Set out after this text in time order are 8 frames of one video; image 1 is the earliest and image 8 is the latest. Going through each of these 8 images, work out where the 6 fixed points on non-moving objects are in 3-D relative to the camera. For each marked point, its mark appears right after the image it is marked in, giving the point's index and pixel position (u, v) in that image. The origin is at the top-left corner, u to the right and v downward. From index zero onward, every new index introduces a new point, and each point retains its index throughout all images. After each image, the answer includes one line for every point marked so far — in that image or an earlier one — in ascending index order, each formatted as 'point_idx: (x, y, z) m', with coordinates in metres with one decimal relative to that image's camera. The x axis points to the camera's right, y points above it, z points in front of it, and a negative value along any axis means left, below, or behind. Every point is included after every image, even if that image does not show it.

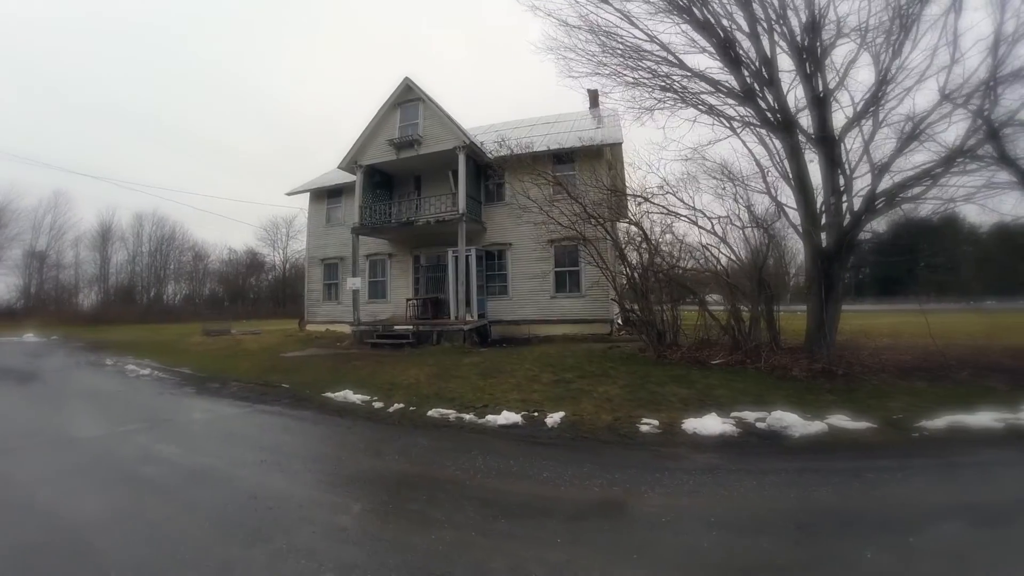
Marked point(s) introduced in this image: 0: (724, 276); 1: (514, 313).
0: (+4.3, +0.3, +10.5) m
1: (+0.1, -0.7, +14.6) m
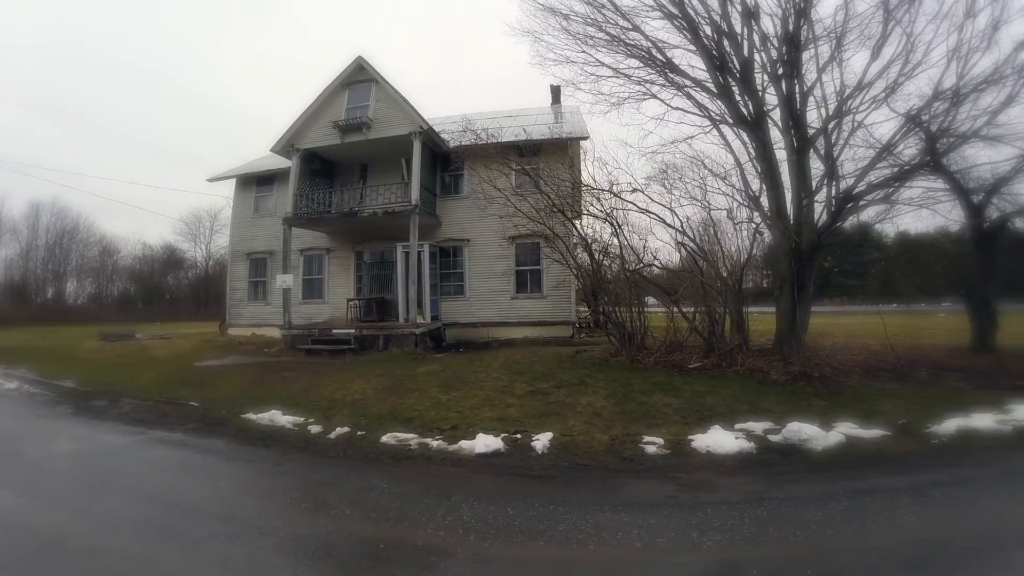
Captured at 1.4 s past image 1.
0: (+3.6, +0.3, +9.8) m
1: (-1.1, -0.7, +13.4) m
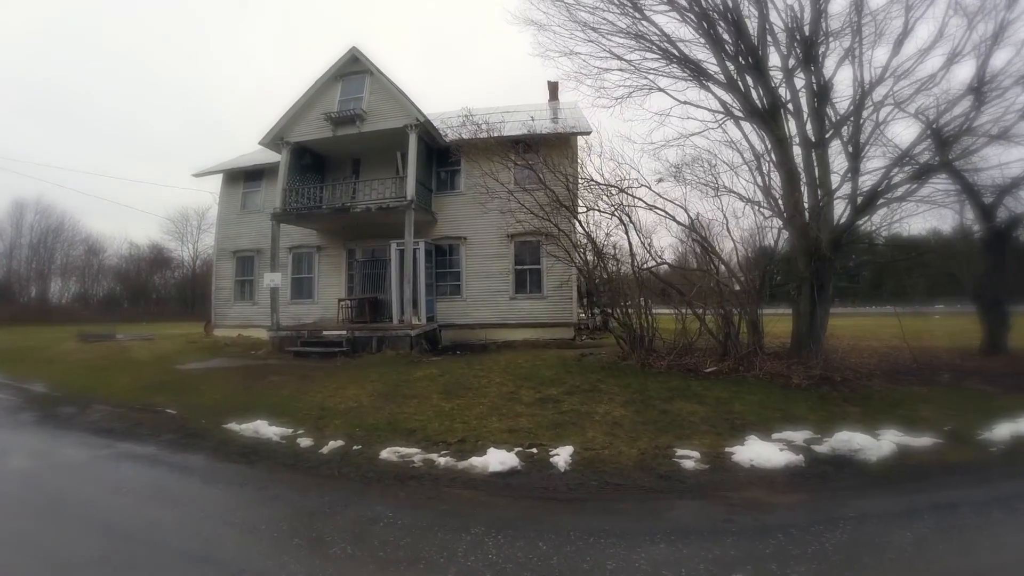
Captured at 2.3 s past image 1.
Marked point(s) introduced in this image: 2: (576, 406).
0: (+3.6, +0.3, +9.3) m
1: (-1.1, -0.7, +12.8) m
2: (+0.8, -1.4, +6.1) m
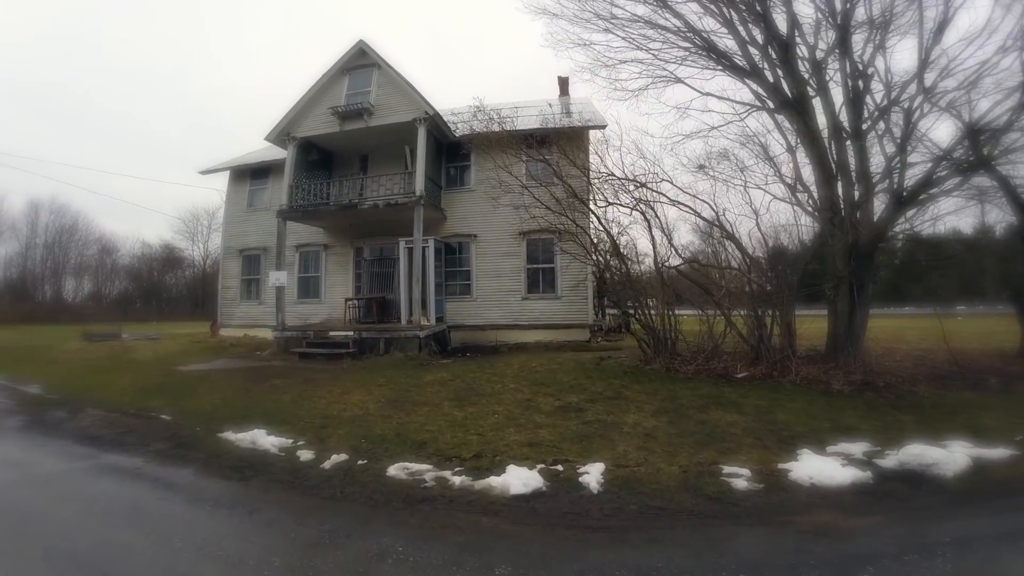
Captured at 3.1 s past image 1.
0: (+3.9, +0.3, +8.8) m
1: (-0.8, -0.7, +12.3) m
2: (+1.0, -1.4, +5.6) m
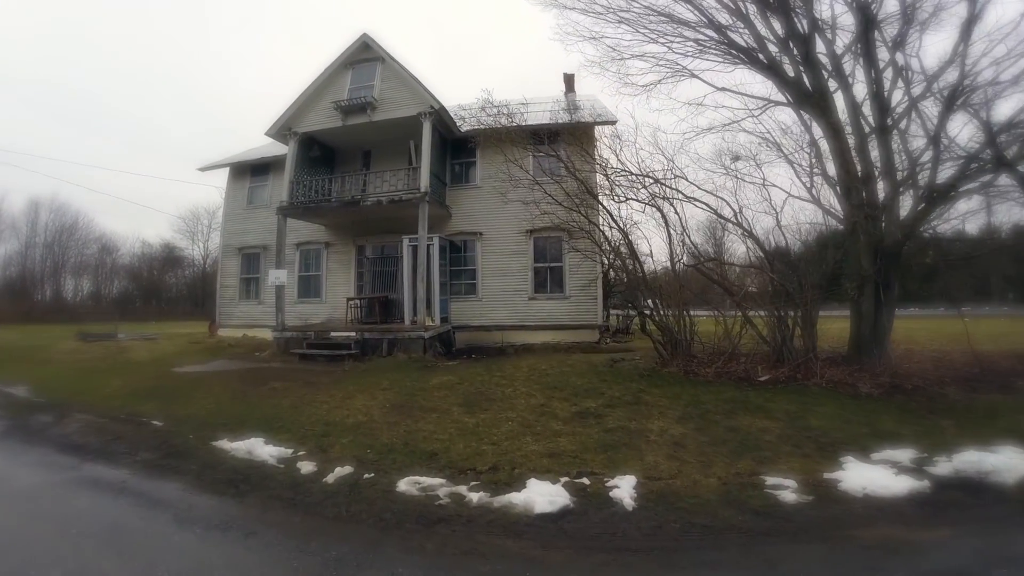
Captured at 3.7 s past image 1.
0: (+4.1, +0.3, +8.4) m
1: (-0.7, -0.7, +12.0) m
2: (+1.2, -1.4, +5.3) m
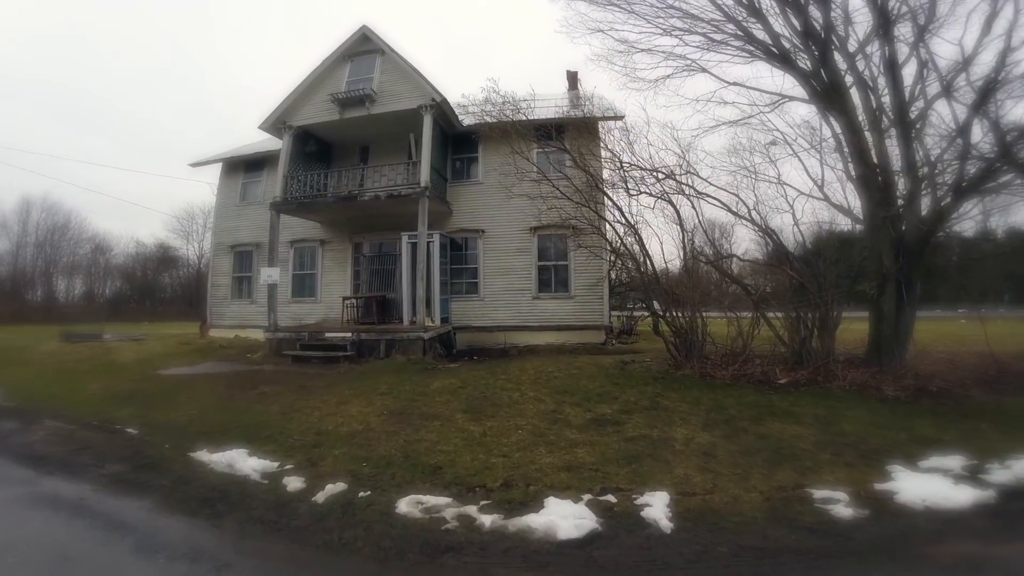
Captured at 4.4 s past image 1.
0: (+4.1, +0.3, +8.0) m
1: (-0.6, -0.6, +11.5) m
2: (+1.3, -1.3, +4.8) m
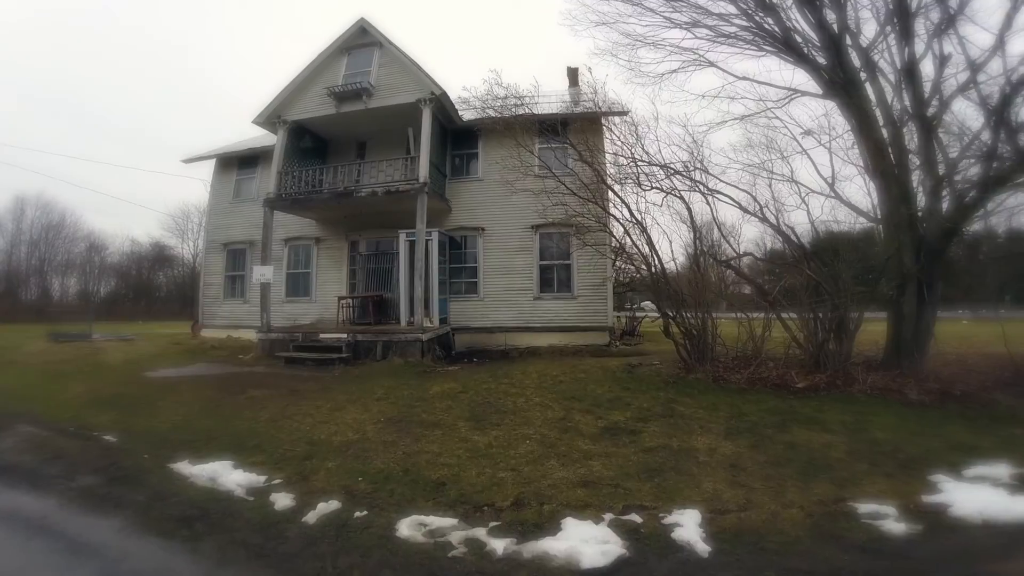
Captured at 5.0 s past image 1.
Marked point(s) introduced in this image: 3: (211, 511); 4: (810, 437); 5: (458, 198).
0: (+4.2, +0.3, +7.7) m
1: (-0.6, -0.6, +11.1) m
2: (+1.3, -1.3, +4.5) m
3: (-1.9, -1.4, +3.2) m
4: (+2.7, -1.4, +4.7) m
5: (-1.2, +2.0, +11.6) m
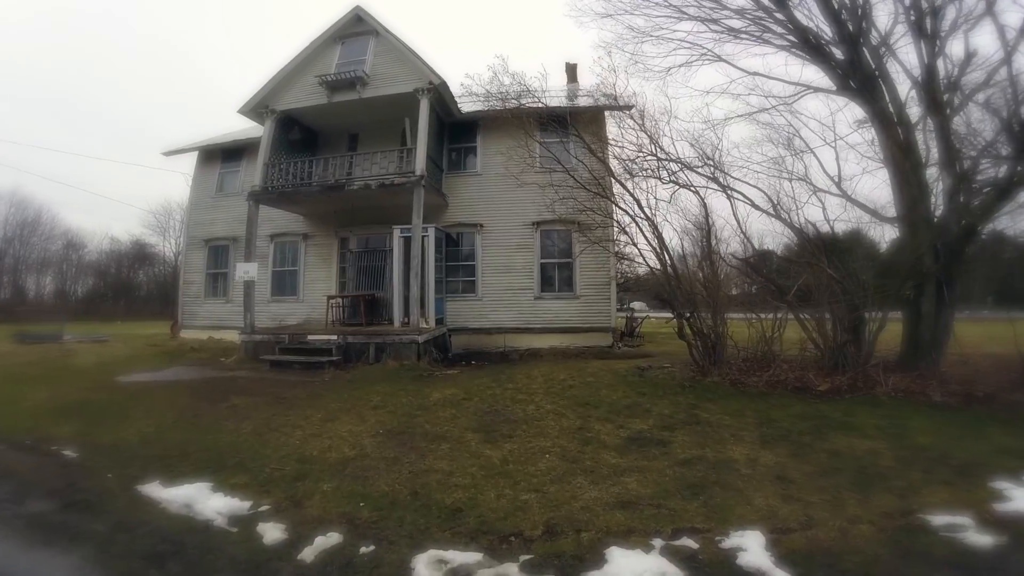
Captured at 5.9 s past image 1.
0: (+4.3, +0.3, +7.3) m
1: (-0.6, -0.6, +10.7) m
2: (+1.5, -1.3, +4.0) m
3: (-1.7, -1.4, +2.7) m
4: (+2.8, -1.3, +4.3) m
5: (-1.2, +2.1, +11.1) m
